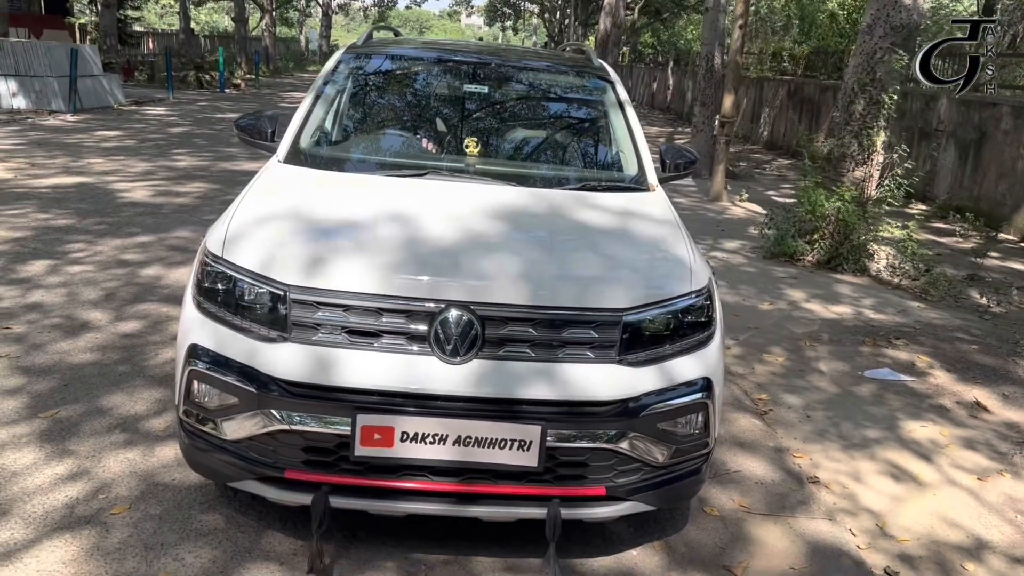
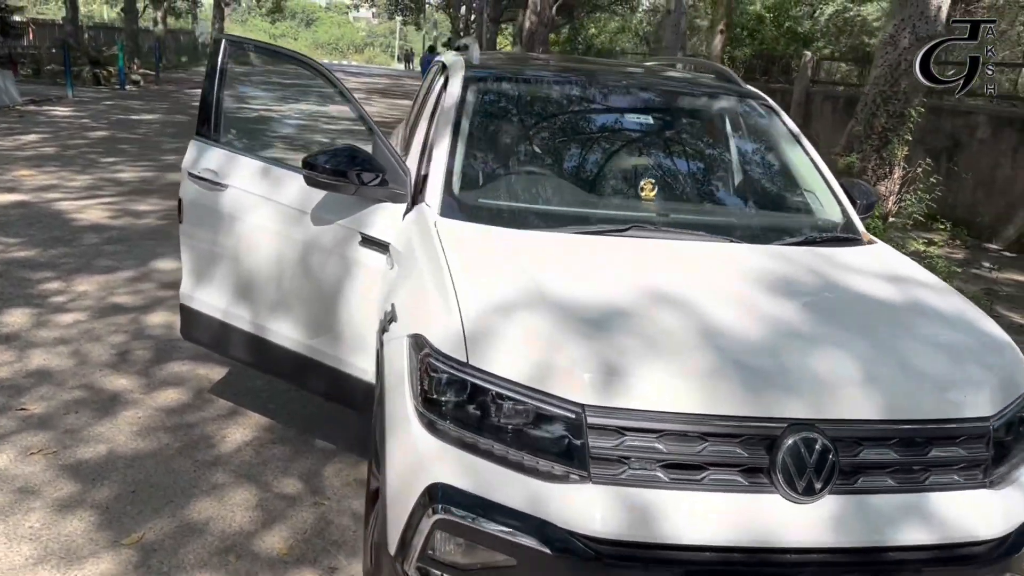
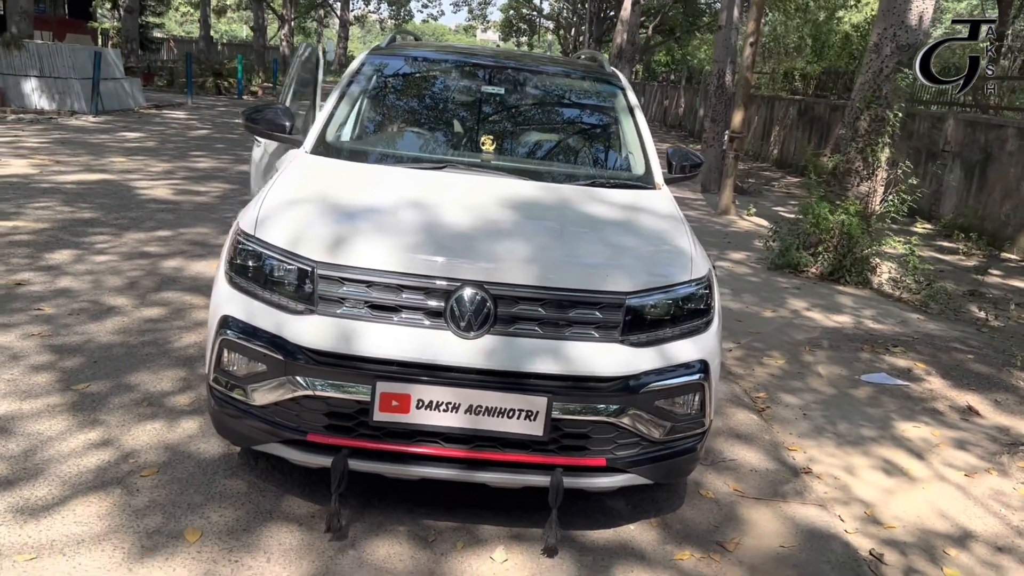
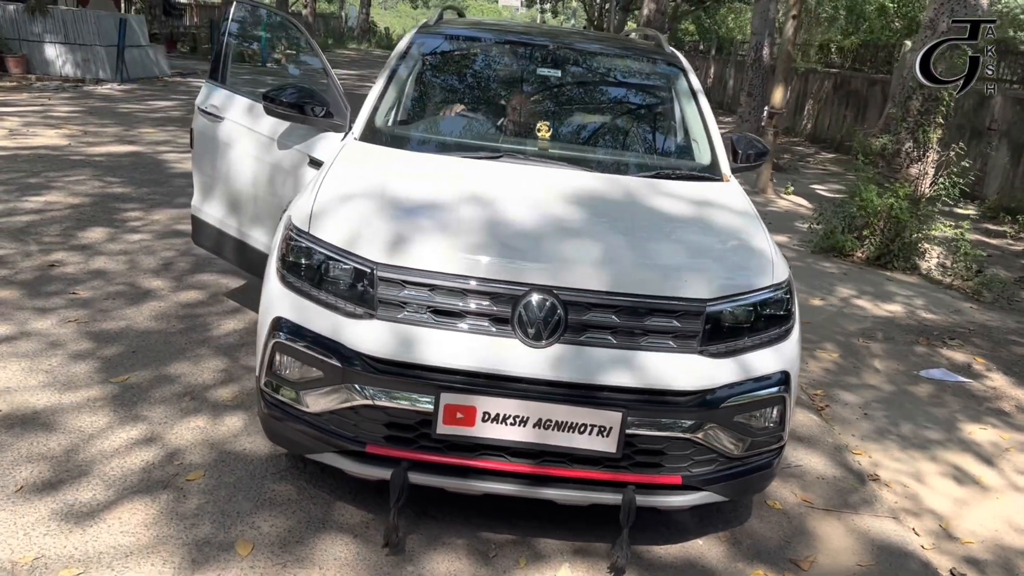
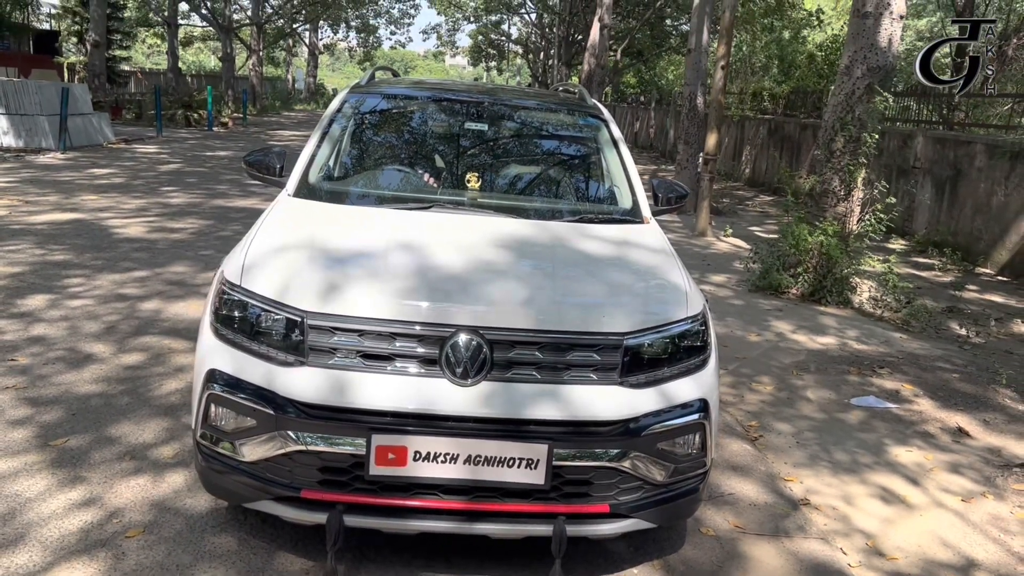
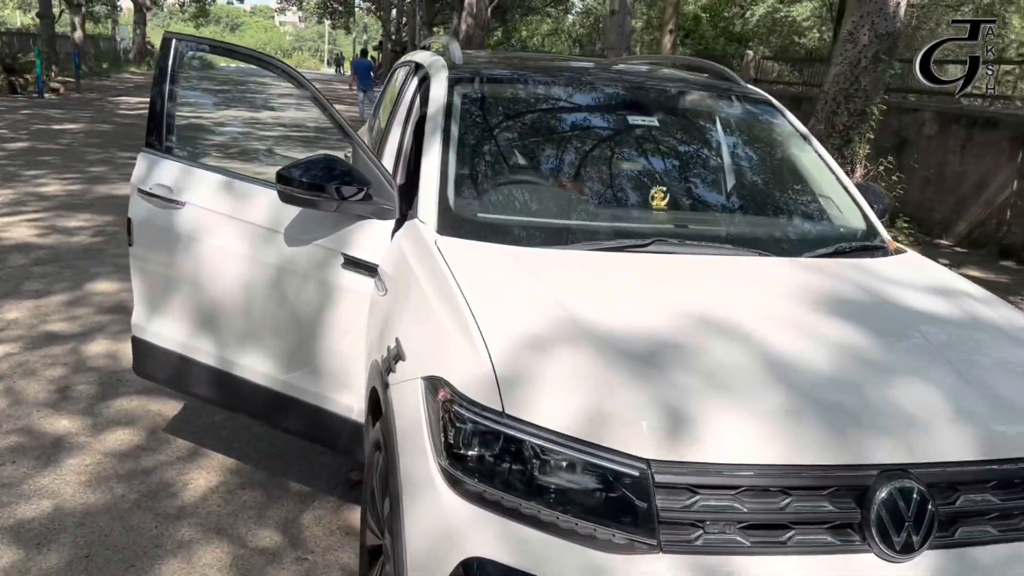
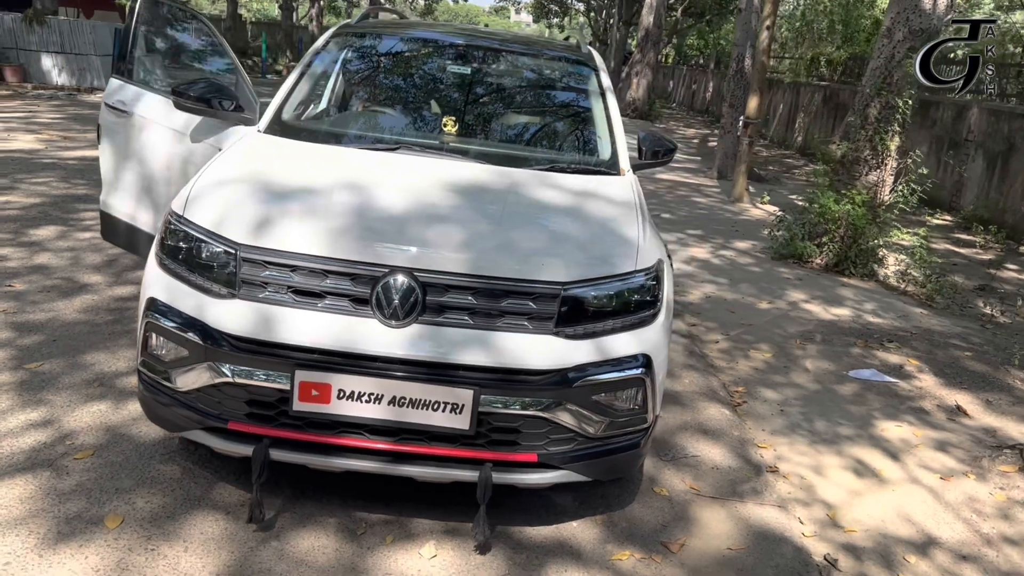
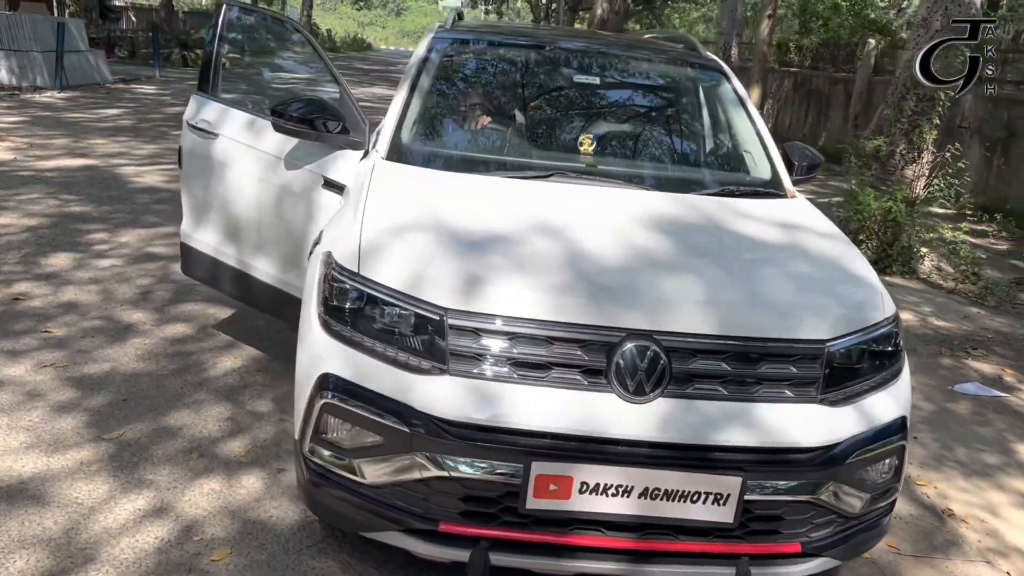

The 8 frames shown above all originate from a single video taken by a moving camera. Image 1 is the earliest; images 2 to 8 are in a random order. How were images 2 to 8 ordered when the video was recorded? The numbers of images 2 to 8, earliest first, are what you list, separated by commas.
5, 3, 7, 4, 8, 2, 6
